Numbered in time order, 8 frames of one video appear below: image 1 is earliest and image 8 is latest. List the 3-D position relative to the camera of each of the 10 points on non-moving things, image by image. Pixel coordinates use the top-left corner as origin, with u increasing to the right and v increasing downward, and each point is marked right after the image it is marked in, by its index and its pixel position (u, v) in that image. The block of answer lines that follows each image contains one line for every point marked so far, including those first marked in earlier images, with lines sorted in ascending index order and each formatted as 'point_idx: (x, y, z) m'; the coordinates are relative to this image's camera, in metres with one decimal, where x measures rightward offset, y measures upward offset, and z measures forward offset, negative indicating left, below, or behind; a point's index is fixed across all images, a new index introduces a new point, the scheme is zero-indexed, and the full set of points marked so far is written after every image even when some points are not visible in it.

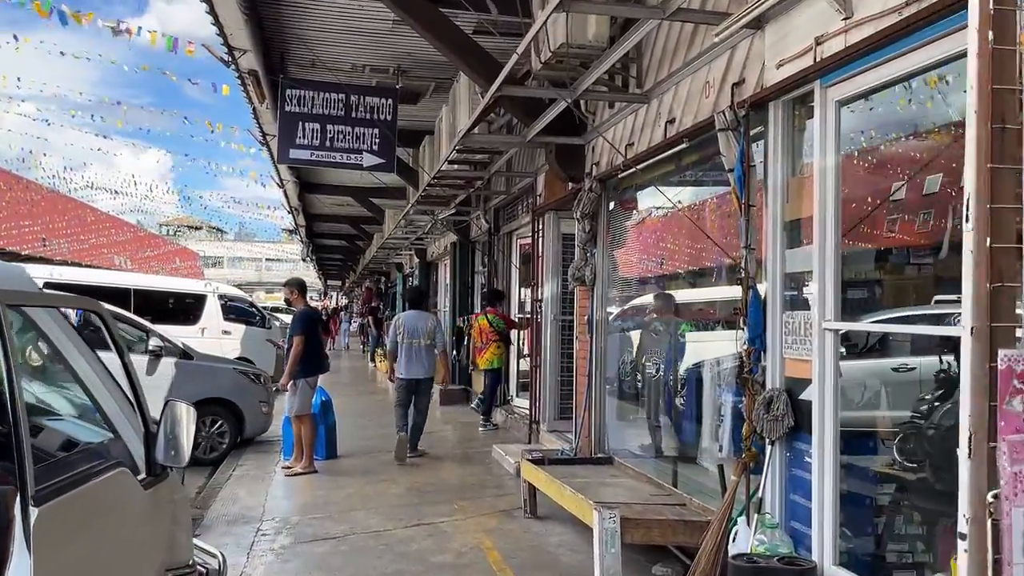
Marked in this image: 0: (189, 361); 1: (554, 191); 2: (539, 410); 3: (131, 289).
0: (-3.3, -0.7, +8.2) m
1: (+0.4, +0.9, +7.0) m
2: (+0.3, -1.2, +7.6) m
3: (-5.9, 0.0, +12.4) m
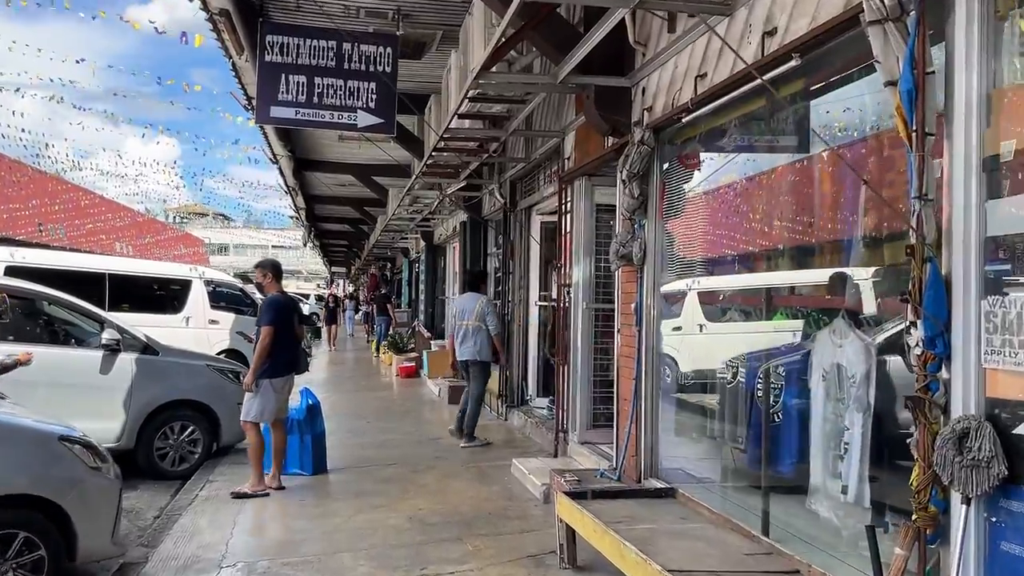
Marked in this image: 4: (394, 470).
0: (-3.1, -0.6, +6.9) m
1: (+0.6, +1.0, +5.8) m
2: (+0.5, -1.0, +6.3) m
3: (-5.7, +0.2, +11.2) m
4: (-0.9, -1.5, +6.4) m
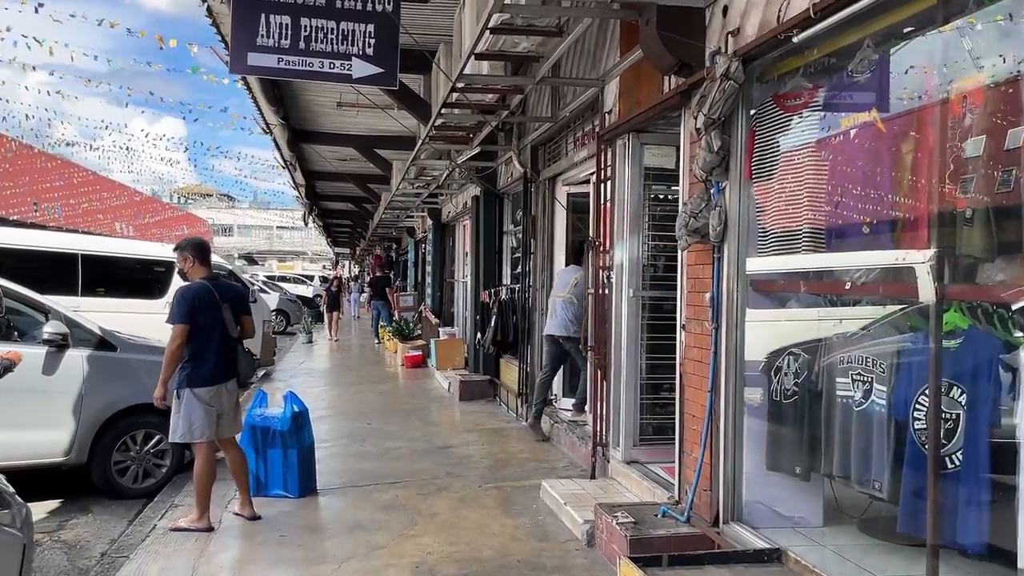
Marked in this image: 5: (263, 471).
0: (-2.9, -0.5, +5.8) m
1: (+0.7, +1.1, +4.6) m
2: (+0.7, -0.9, +5.2) m
3: (-5.5, +0.4, +10.1) m
4: (-0.8, -1.3, +5.3) m
5: (-1.7, -1.2, +5.4) m
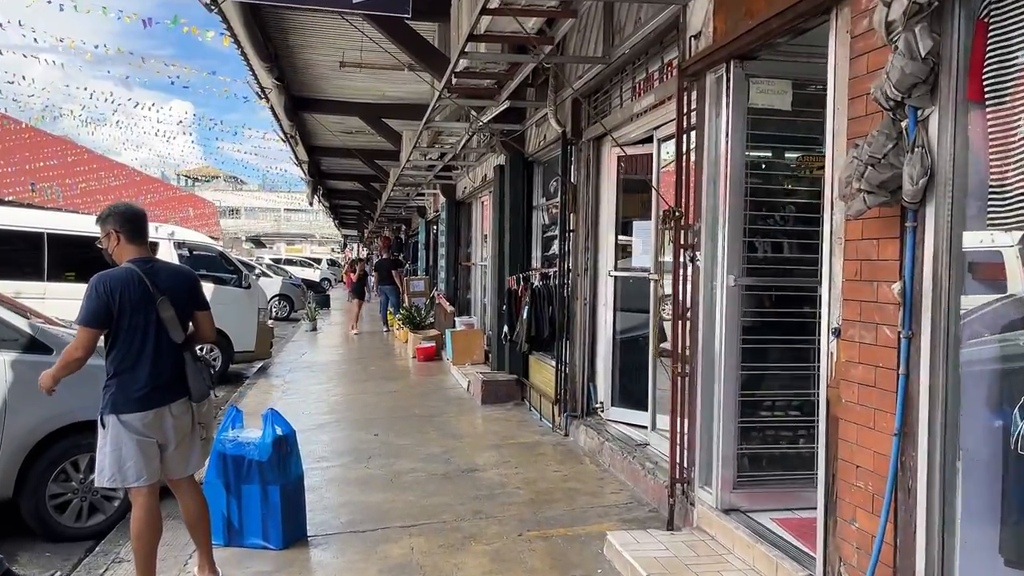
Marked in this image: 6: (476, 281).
0: (-2.7, -0.4, +4.5) m
1: (+1.0, +1.1, +3.2) m
2: (+0.9, -0.8, +3.9) m
3: (-5.2, +0.6, +8.8) m
4: (-0.5, -1.3, +4.0) m
5: (-1.4, -1.2, +4.1) m
6: (-0.5, +0.1, +11.4) m
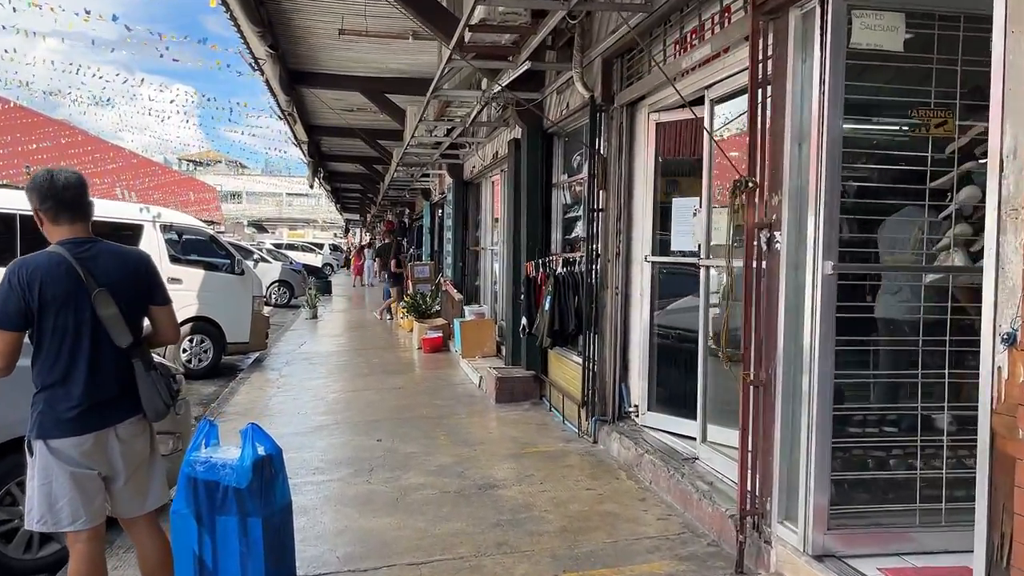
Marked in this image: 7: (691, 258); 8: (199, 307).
0: (-2.5, -0.3, +3.8) m
1: (+1.1, +1.2, +2.5) m
2: (+1.0, -0.8, +3.1) m
3: (-5.0, +0.7, +8.1) m
4: (-0.4, -1.2, +3.3) m
5: (-1.3, -1.1, +3.4) m
6: (-0.4, +0.3, +10.6) m
7: (+1.1, +0.2, +4.8) m
8: (-3.7, -0.2, +9.4) m
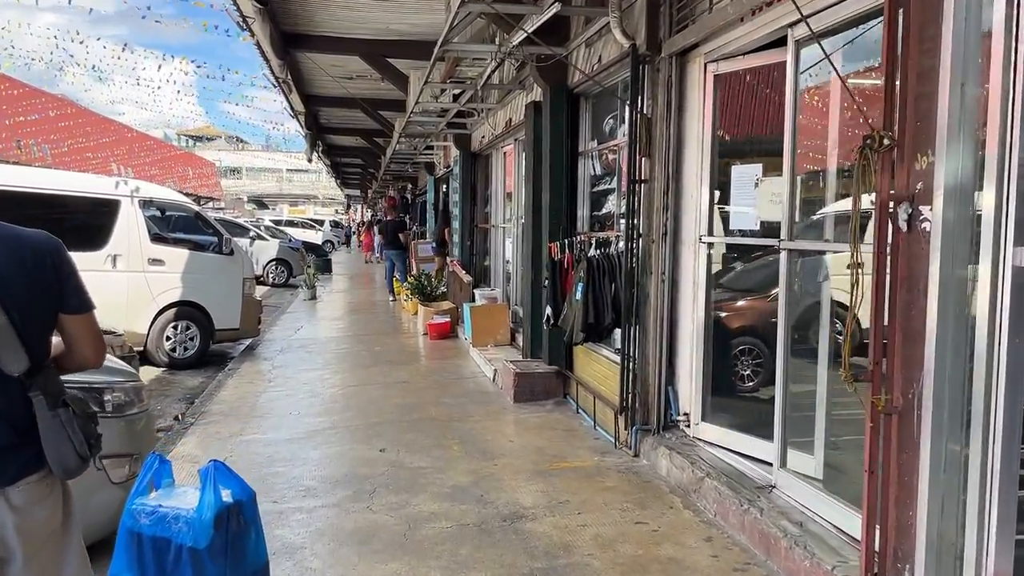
0: (-2.4, -0.3, +3.0) m
1: (+1.3, +1.2, +1.6) m
2: (+1.2, -0.8, +2.3) m
3: (-4.9, +0.9, +7.2) m
4: (-0.2, -1.2, +2.5) m
5: (-1.1, -1.1, +2.6) m
6: (-0.2, +0.5, +9.8) m
7: (+1.2, +0.2, +3.9) m
8: (-3.5, 0.0, +8.6) m
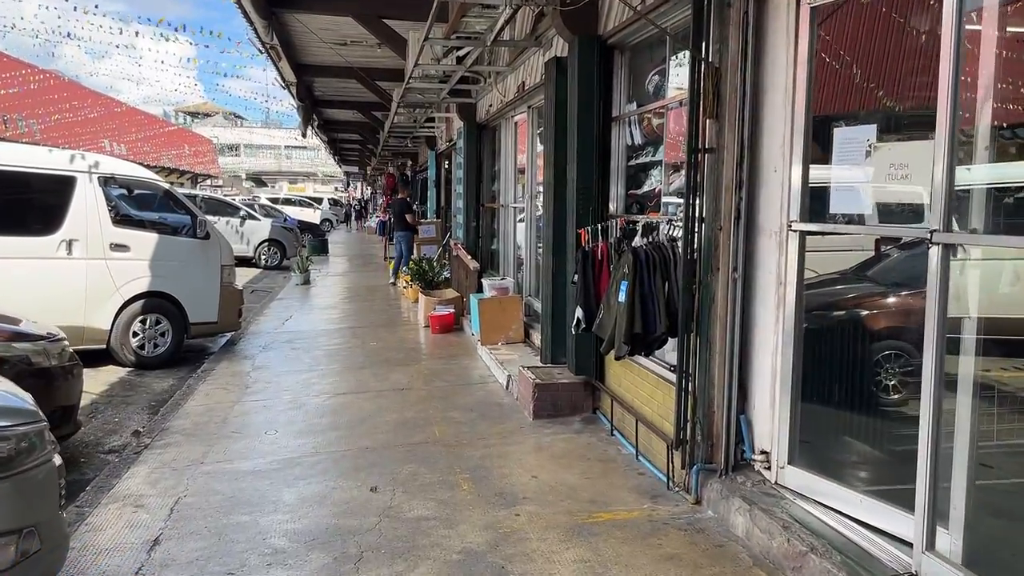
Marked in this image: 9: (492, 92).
0: (-2.3, -0.4, +2.0) m
1: (+1.4, +1.1, +0.5) m
2: (+1.3, -0.8, +1.3) m
3: (-4.7, +1.0, +6.2) m
4: (-0.1, -1.3, +1.5) m
5: (-1.0, -1.1, +1.6) m
6: (-0.1, +0.6, +8.7) m
7: (+1.3, +0.2, +2.9) m
8: (-3.4, +0.1, +7.6) m
9: (-0.2, +2.2, +8.7) m
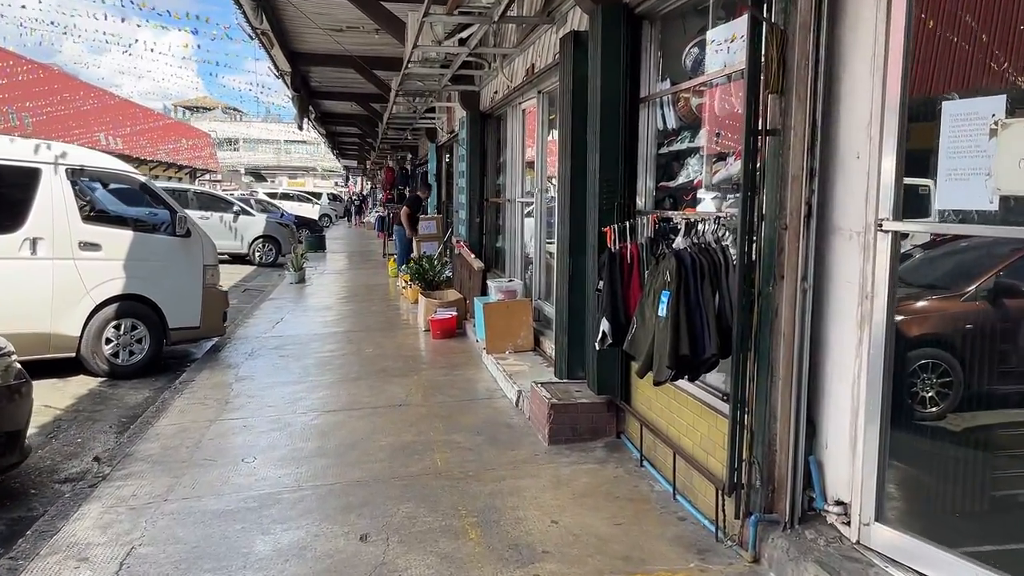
0: (-2.2, -0.4, +1.3) m
1: (+1.4, +1.0, -0.2) m
2: (+1.4, -0.9, +0.6) m
3: (-4.7, +0.9, +5.5) m
4: (0.0, -1.3, +0.8) m
5: (-0.9, -1.2, +0.9) m
6: (0.0, +0.6, +8.1) m
7: (+1.4, +0.2, +2.2) m
8: (-3.3, 0.0, +6.9) m
9: (-0.1, +2.1, +8.1) m
